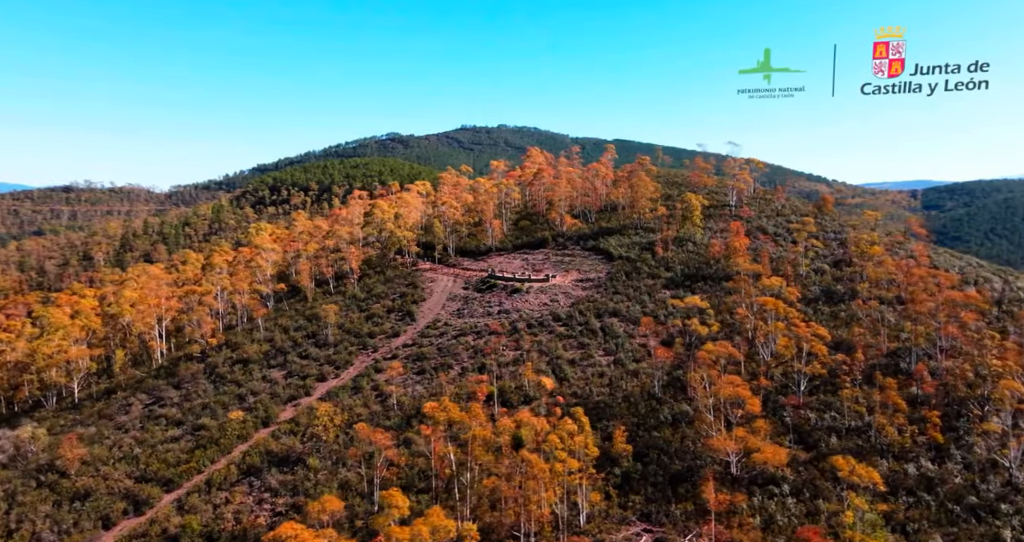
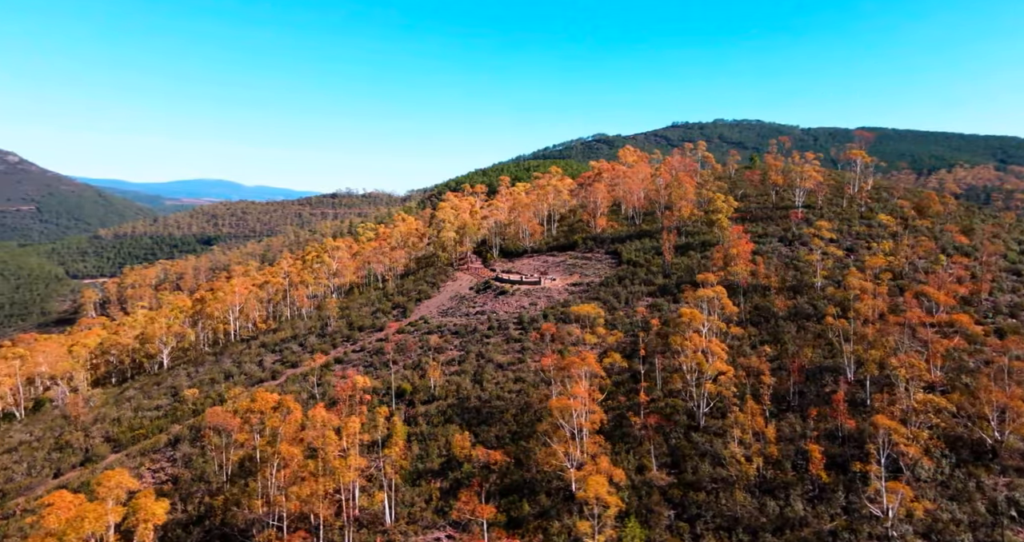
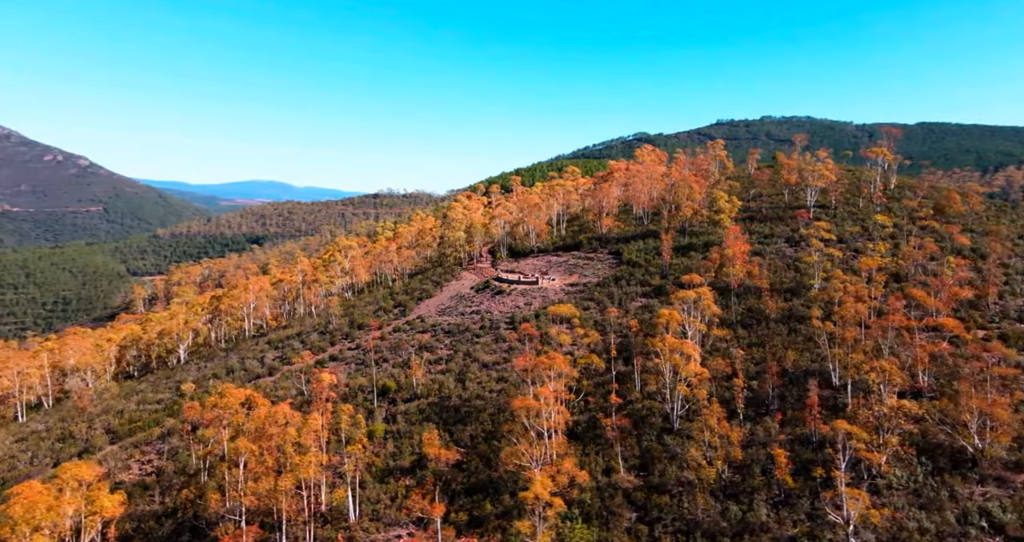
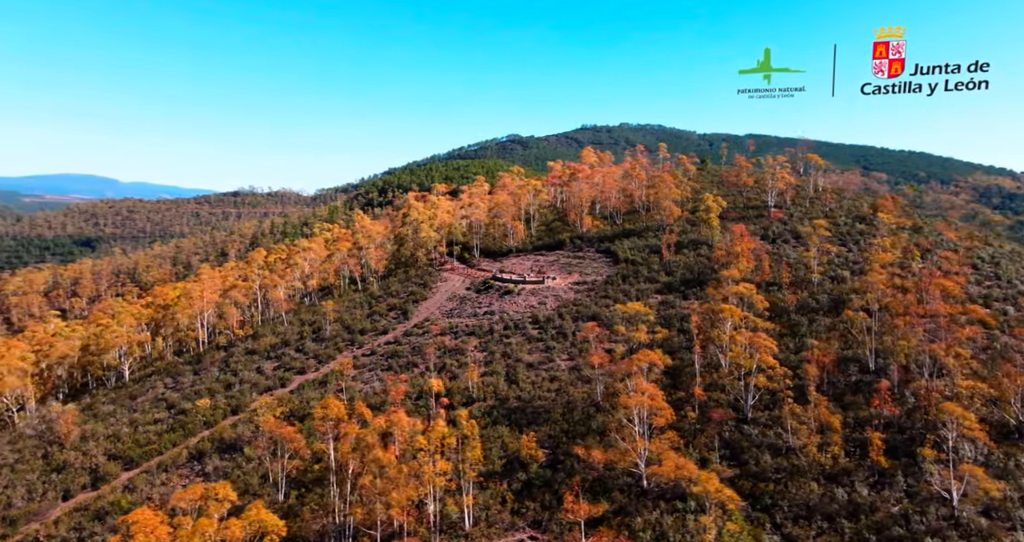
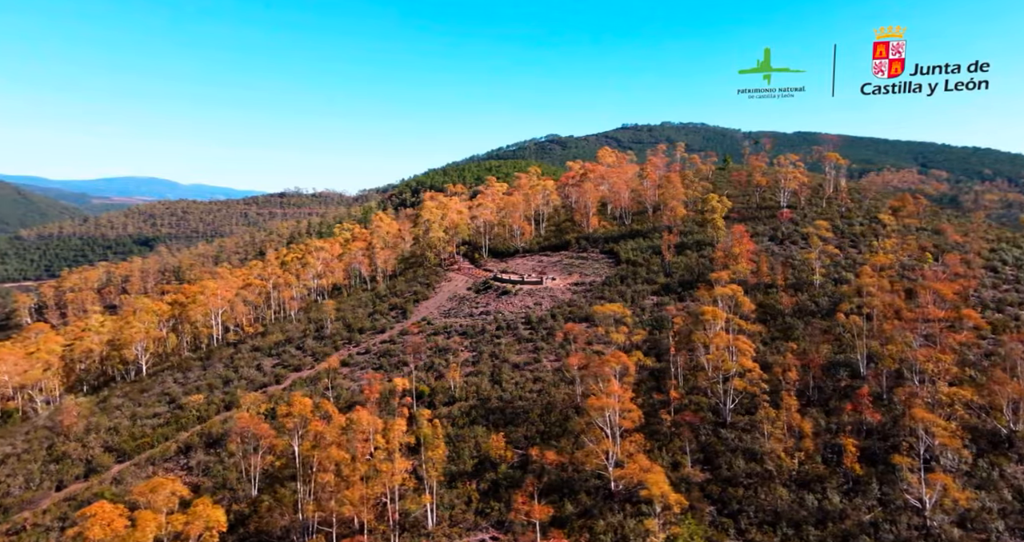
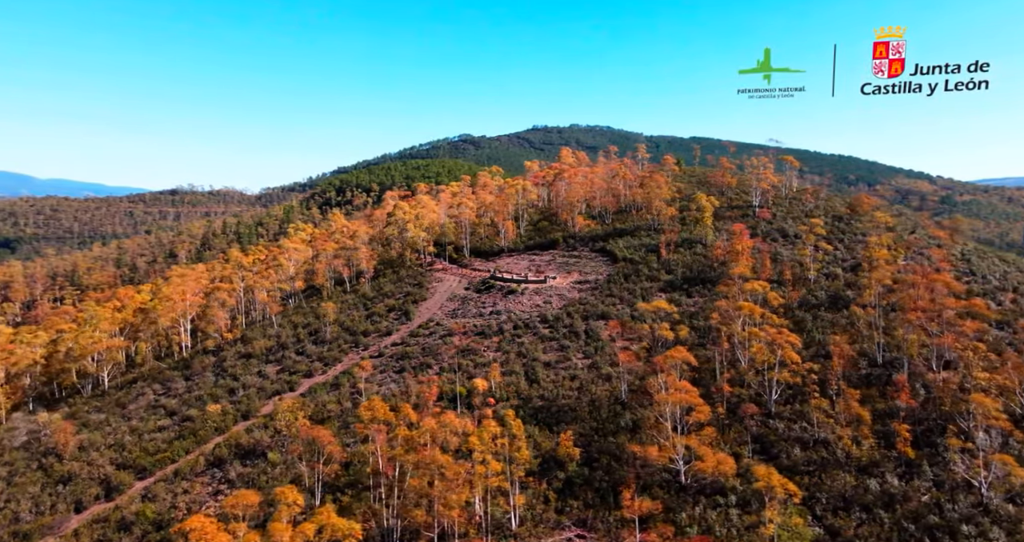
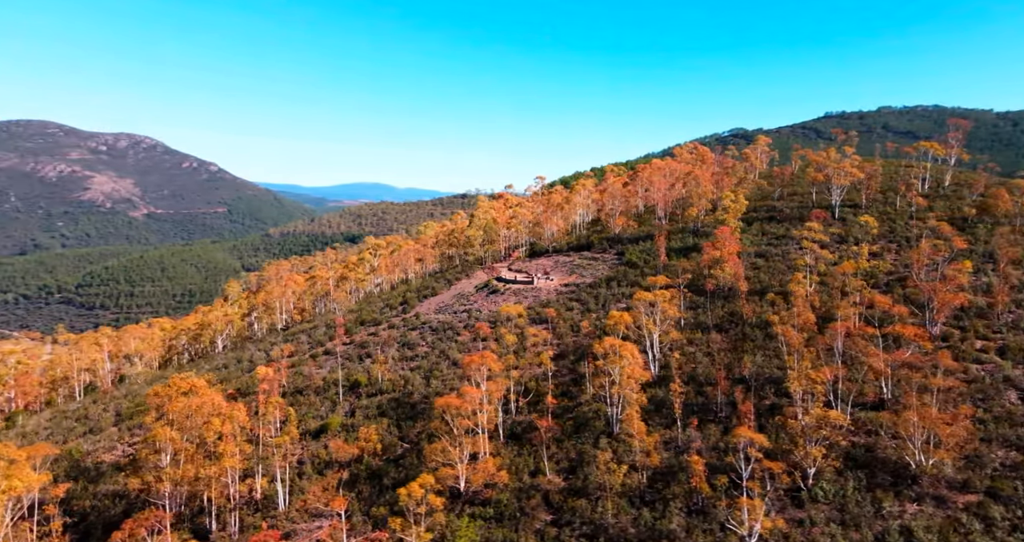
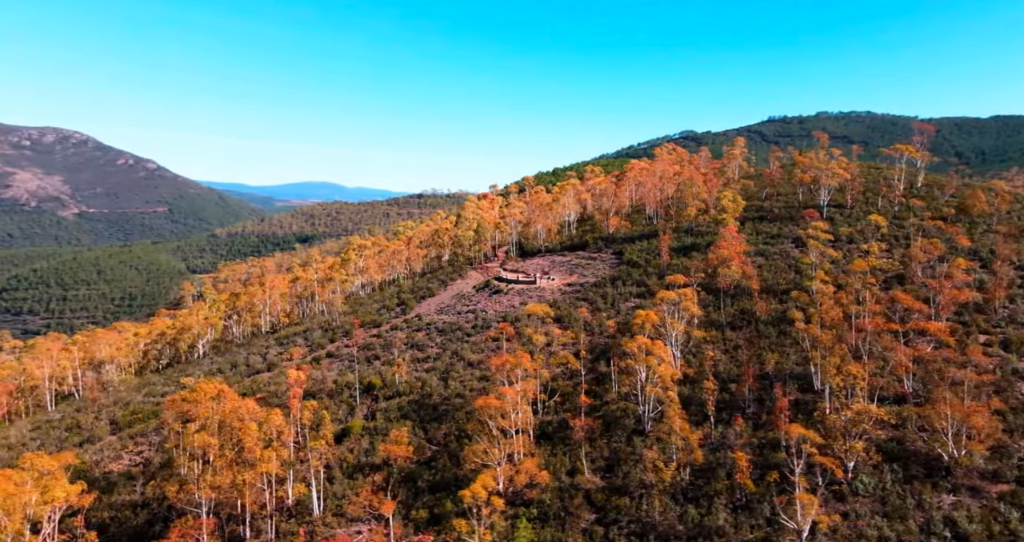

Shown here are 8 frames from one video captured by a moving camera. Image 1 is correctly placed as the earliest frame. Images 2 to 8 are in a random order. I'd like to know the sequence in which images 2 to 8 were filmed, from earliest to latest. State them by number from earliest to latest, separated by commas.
6, 4, 5, 2, 3, 8, 7
